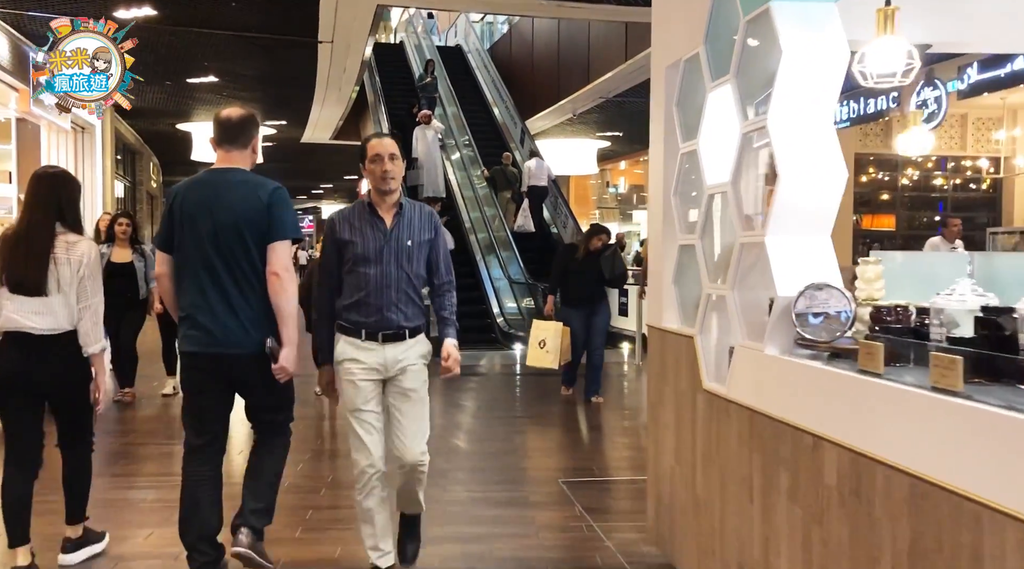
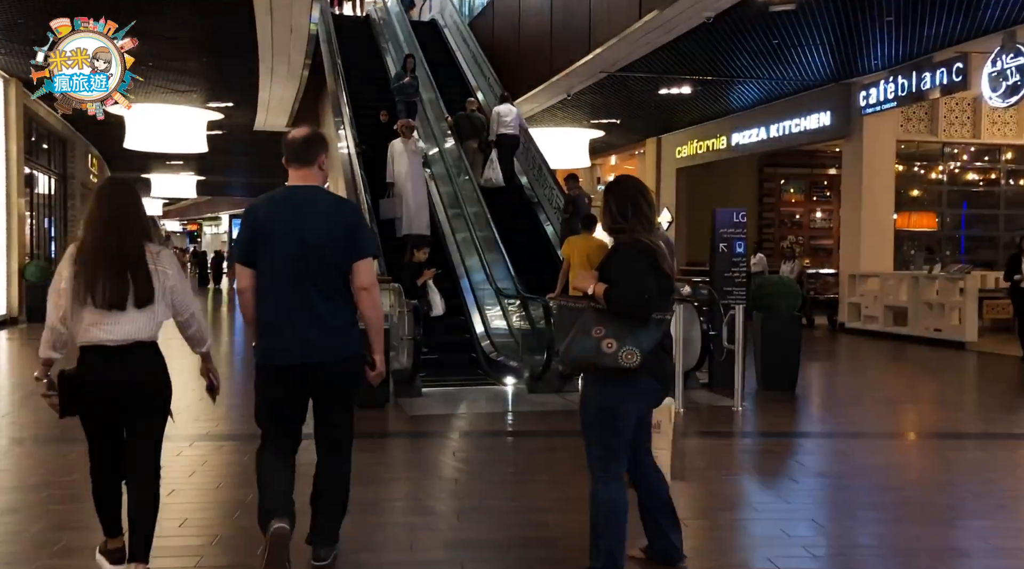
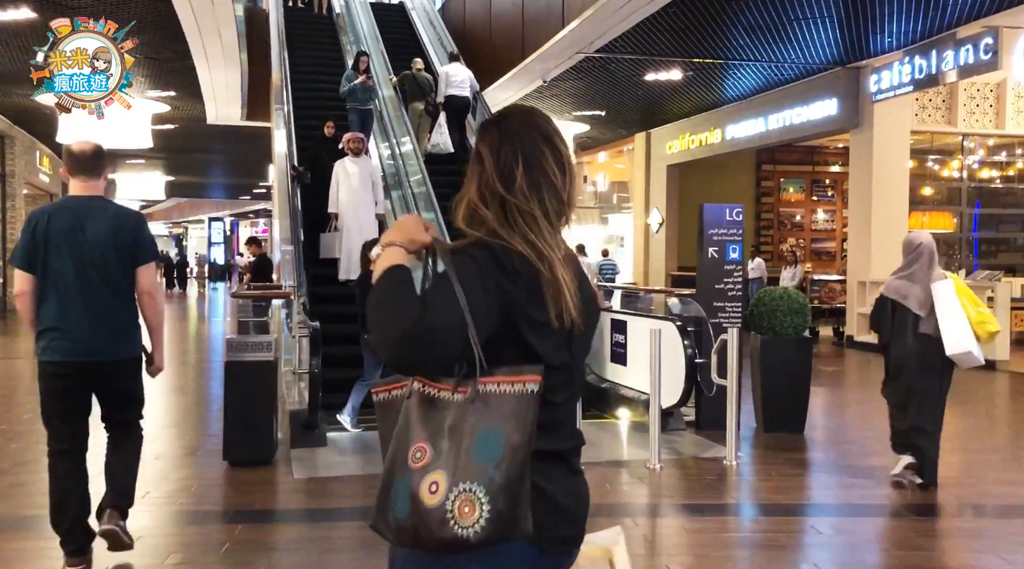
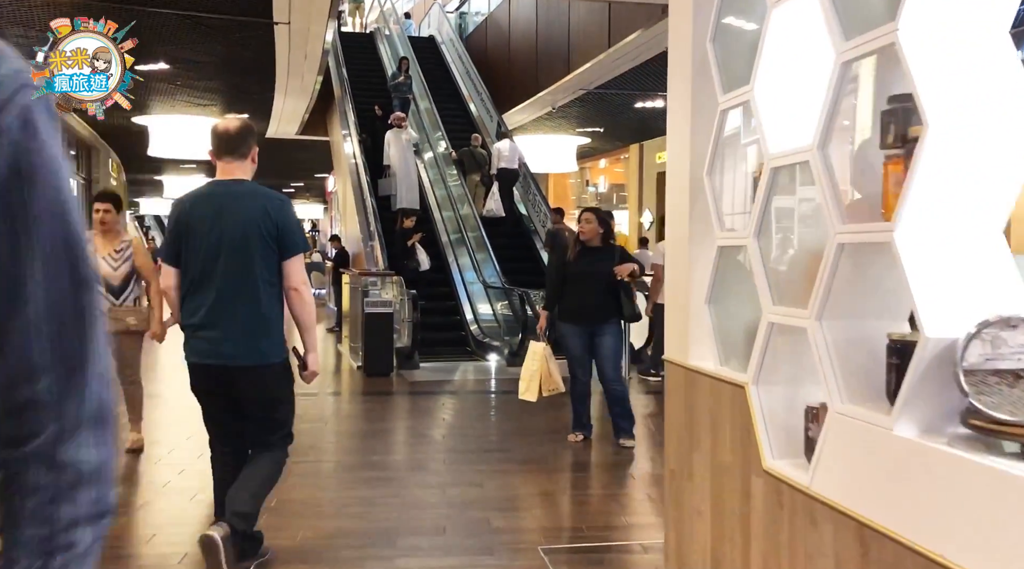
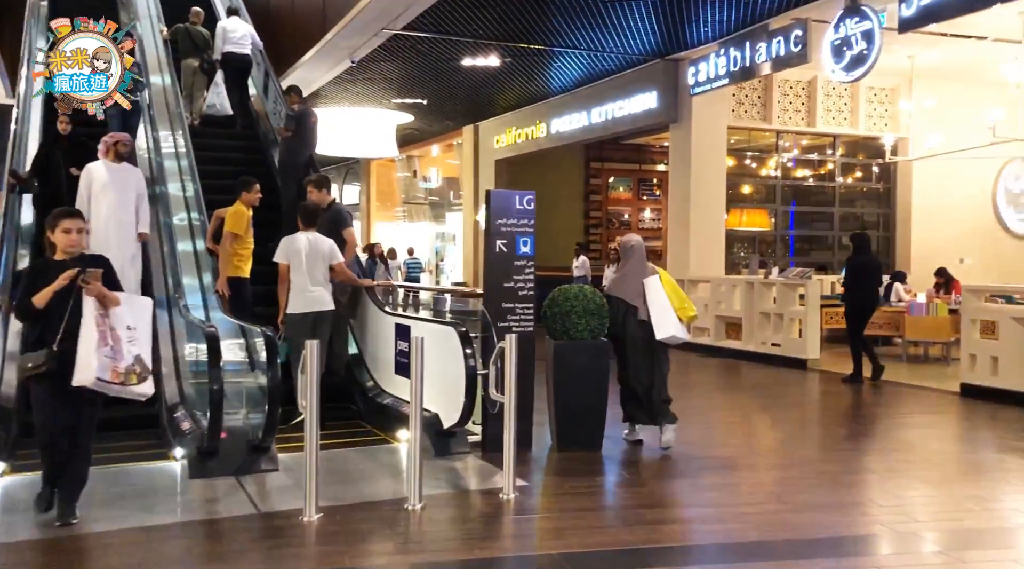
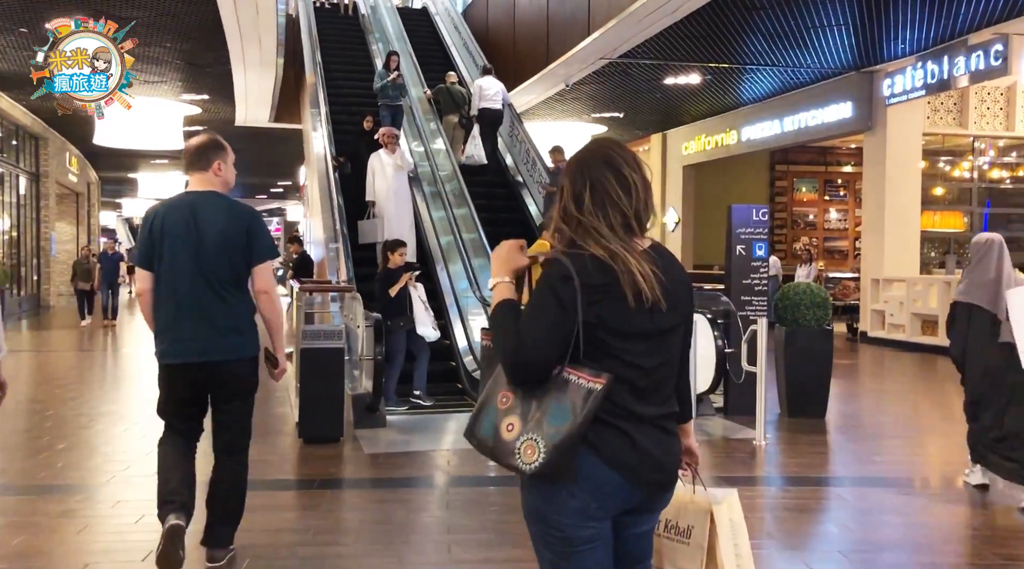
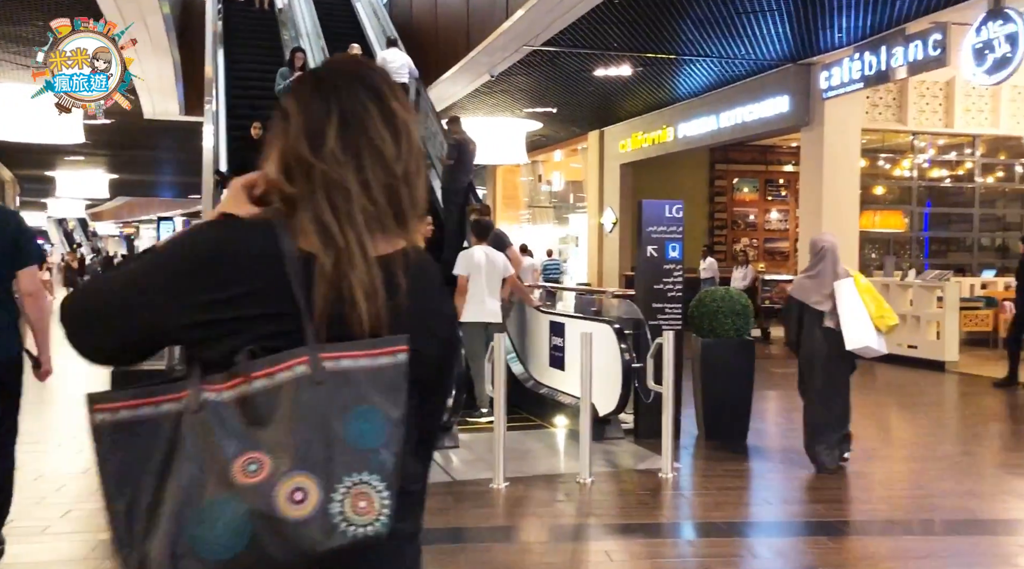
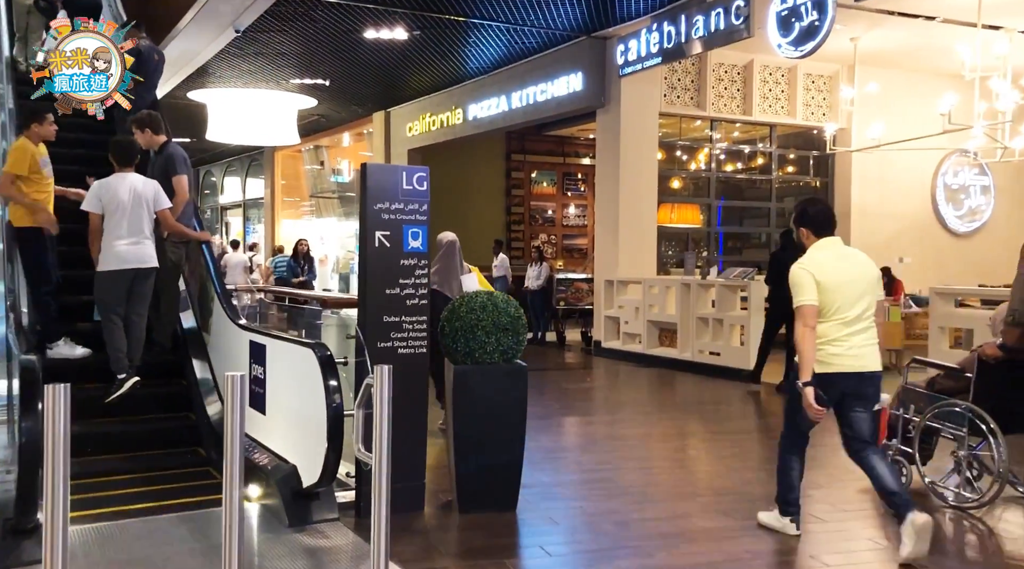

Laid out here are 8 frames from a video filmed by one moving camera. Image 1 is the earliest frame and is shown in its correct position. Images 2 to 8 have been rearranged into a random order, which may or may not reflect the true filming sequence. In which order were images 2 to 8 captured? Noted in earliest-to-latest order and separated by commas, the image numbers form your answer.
4, 2, 6, 3, 7, 5, 8
